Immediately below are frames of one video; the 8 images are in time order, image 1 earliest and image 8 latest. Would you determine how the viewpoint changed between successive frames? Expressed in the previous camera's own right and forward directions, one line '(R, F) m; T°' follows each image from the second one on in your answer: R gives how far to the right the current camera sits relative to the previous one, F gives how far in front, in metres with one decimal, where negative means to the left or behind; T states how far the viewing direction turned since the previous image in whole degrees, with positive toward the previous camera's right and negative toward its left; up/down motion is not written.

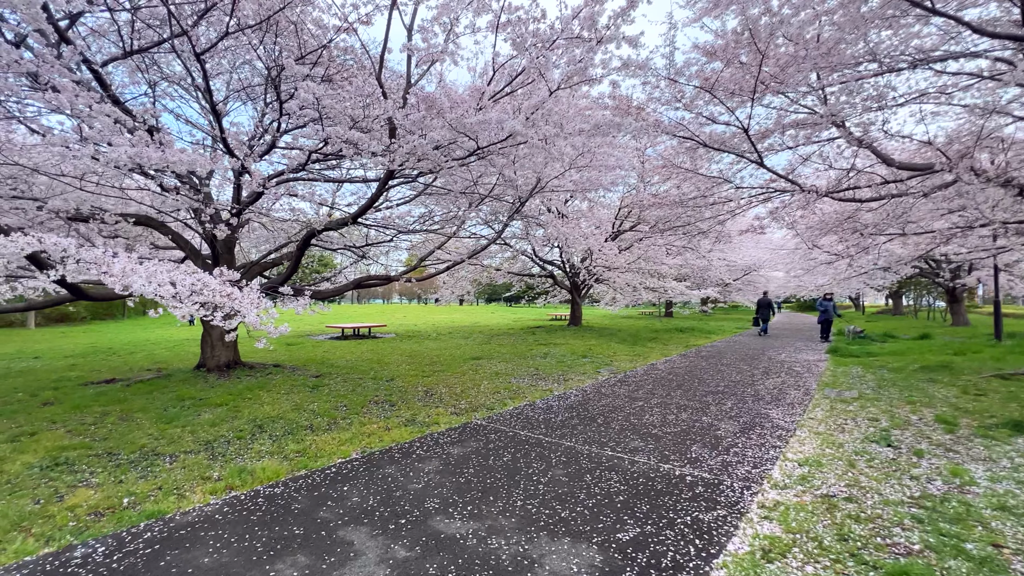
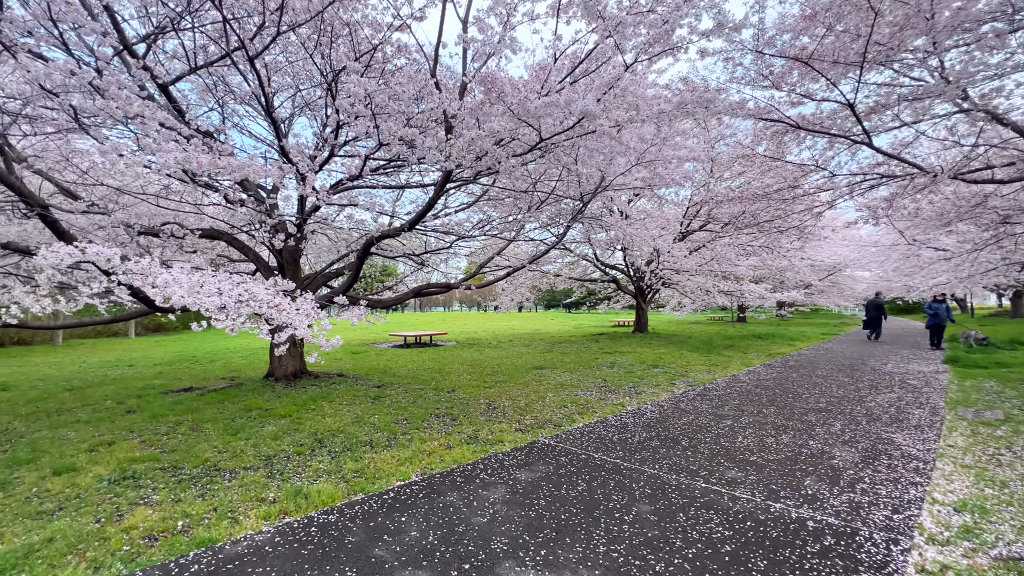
(-0.1, +0.5) m; -7°
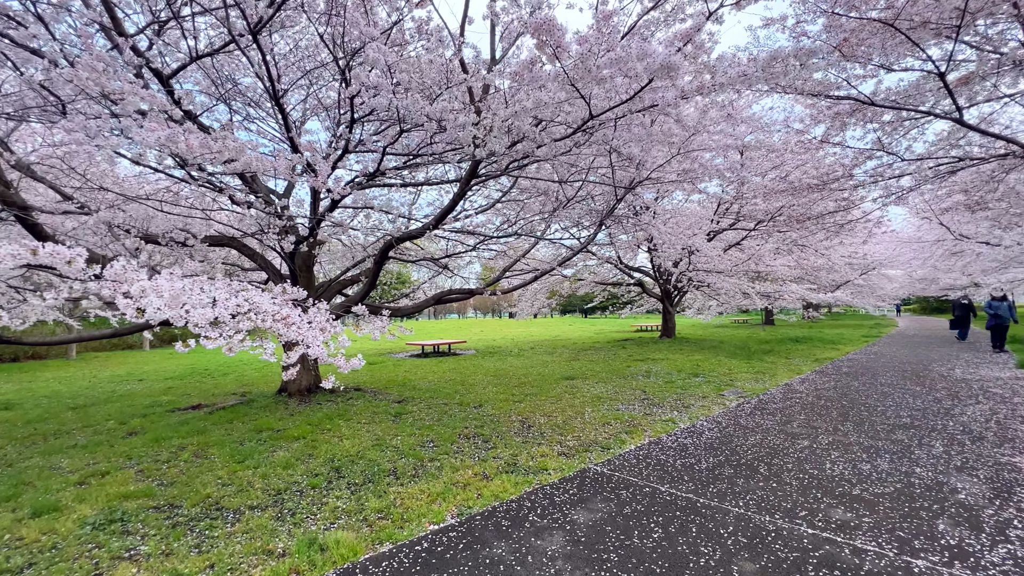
(-0.3, +0.6) m; -2°
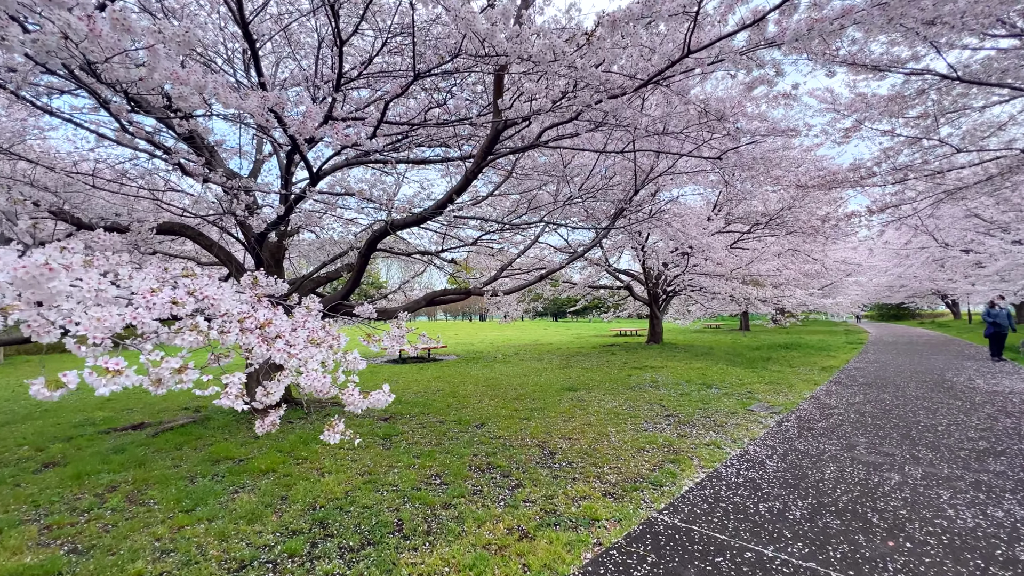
(-0.5, +1.0) m; +4°
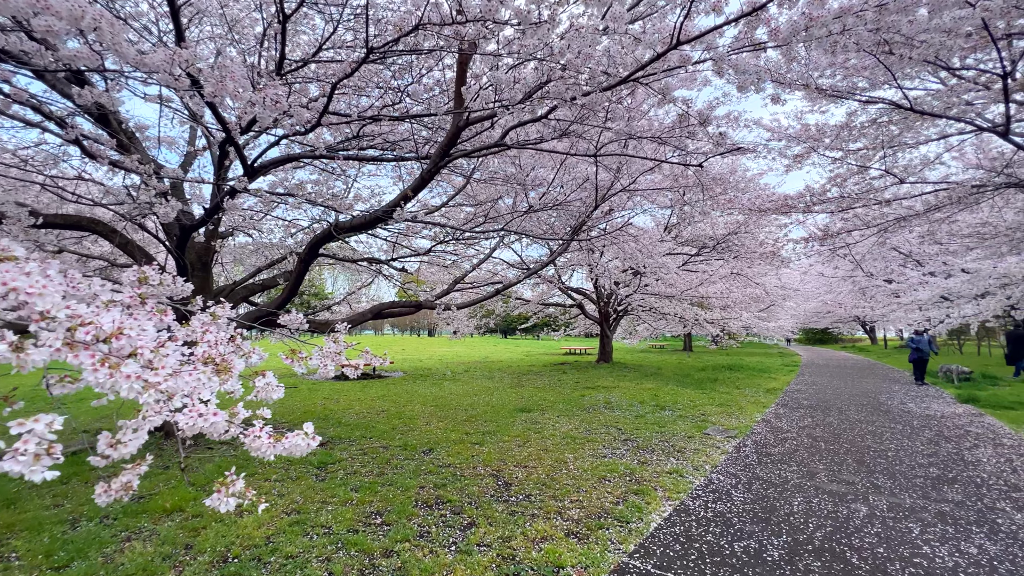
(-0.1, +0.4) m; +6°
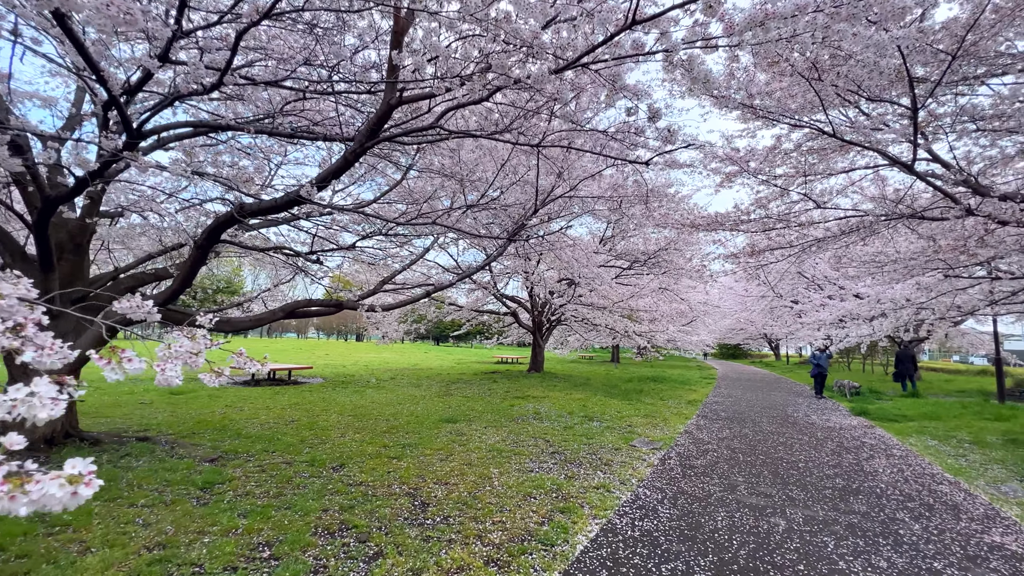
(+0.1, +0.3) m; +8°
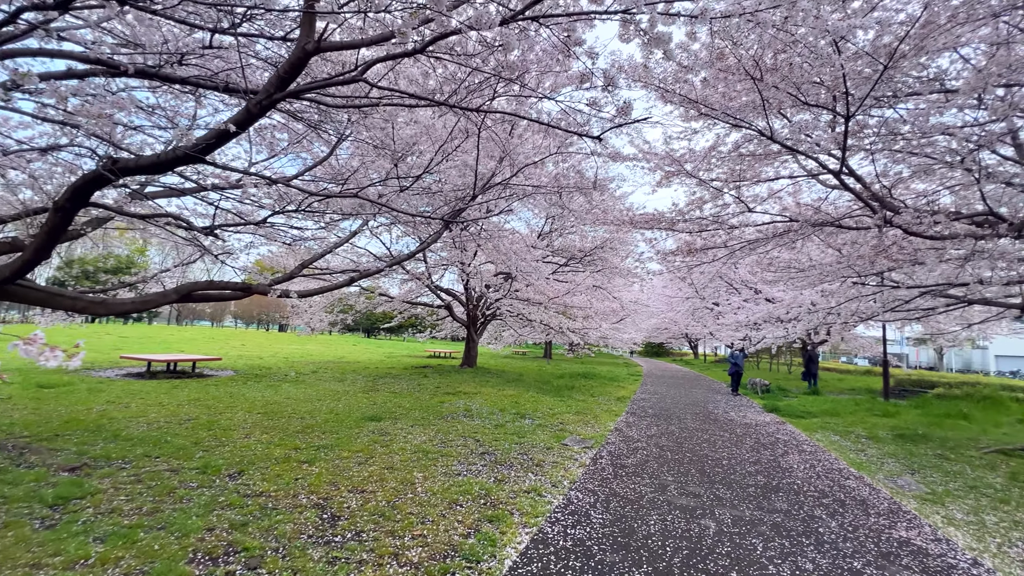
(0.0, +0.4) m; +8°
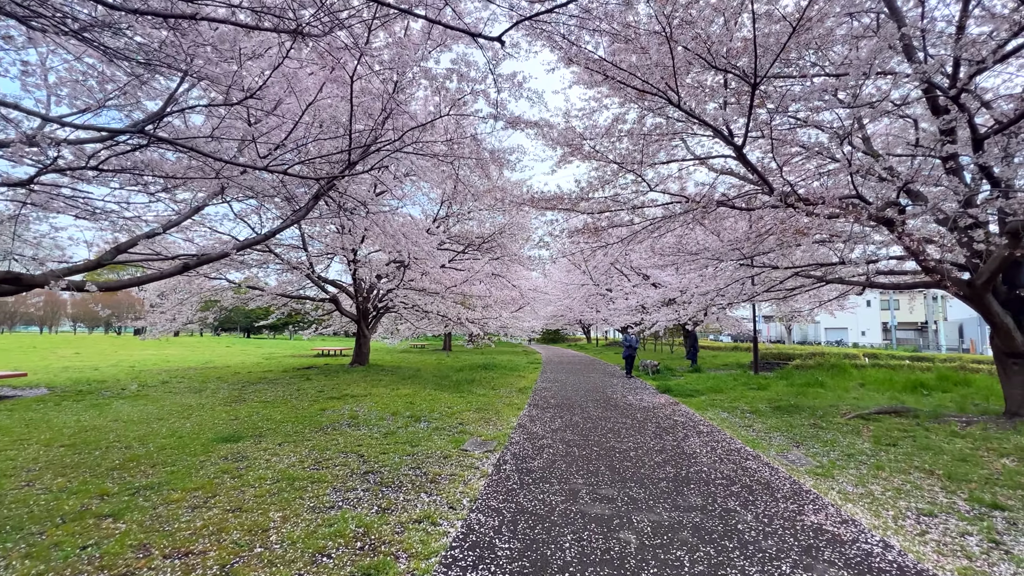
(+0.1, +0.8) m; +12°
